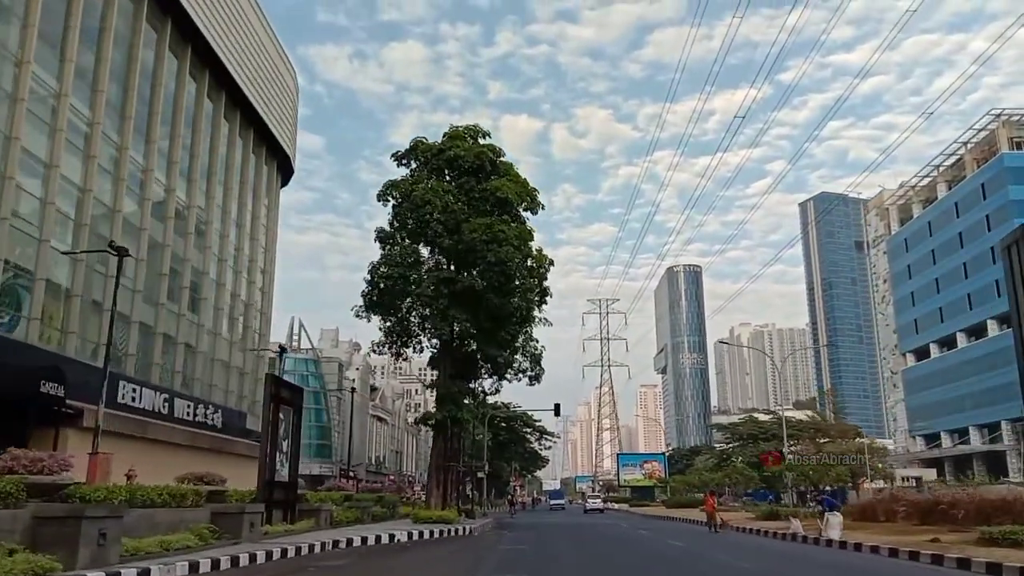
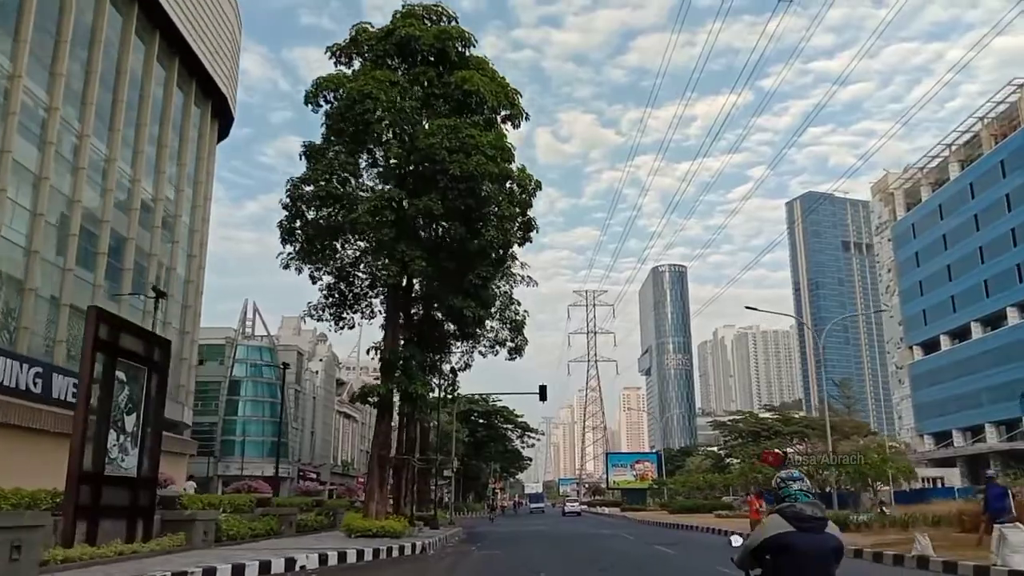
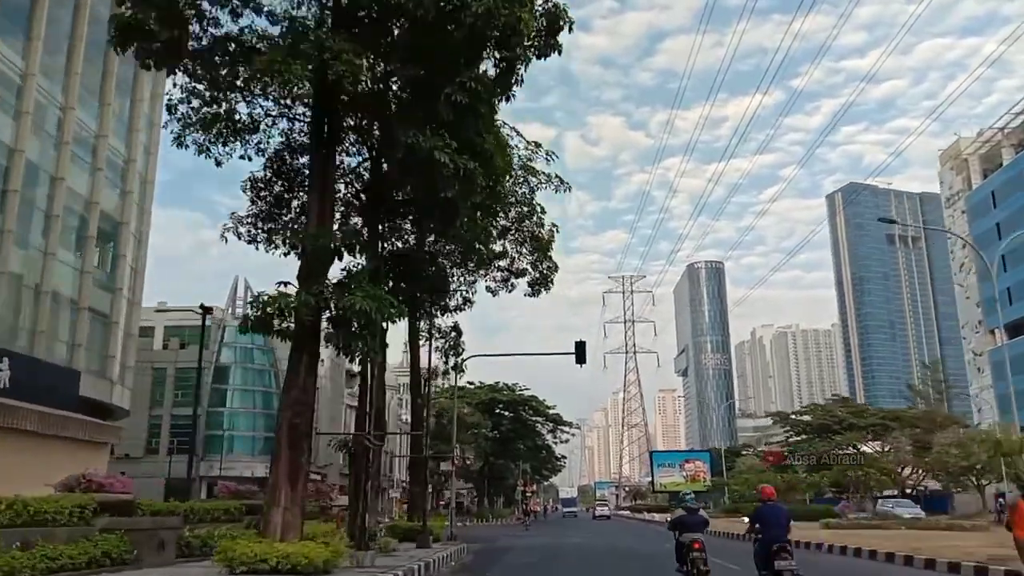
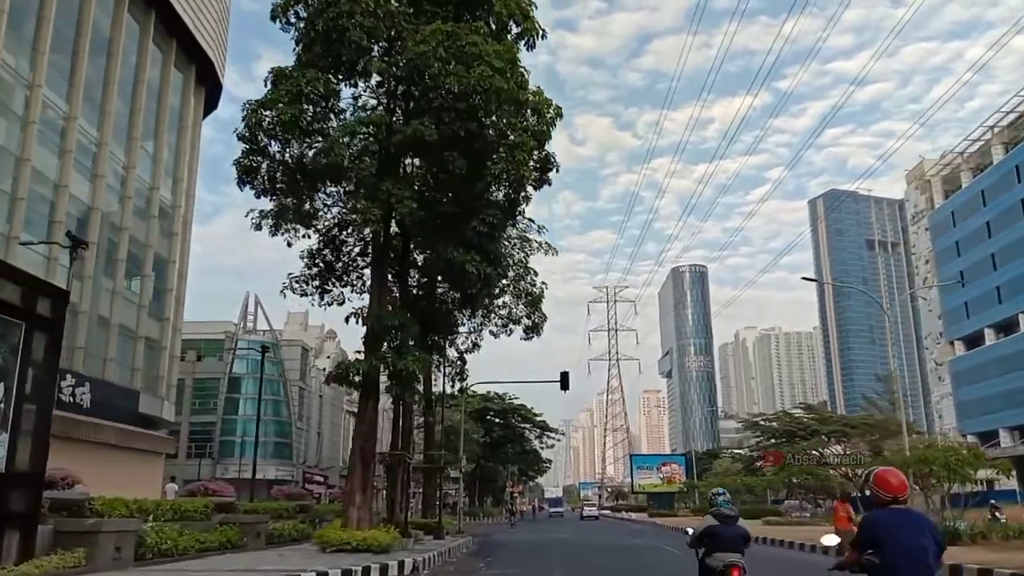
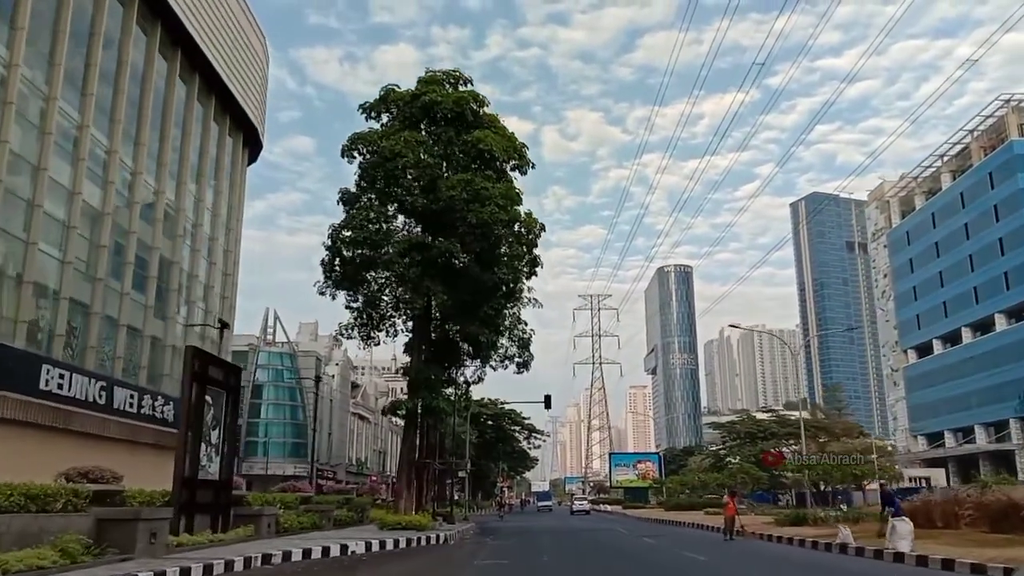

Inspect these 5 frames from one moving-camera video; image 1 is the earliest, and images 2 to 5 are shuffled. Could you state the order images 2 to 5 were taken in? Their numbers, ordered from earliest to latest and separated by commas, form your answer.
5, 2, 4, 3
